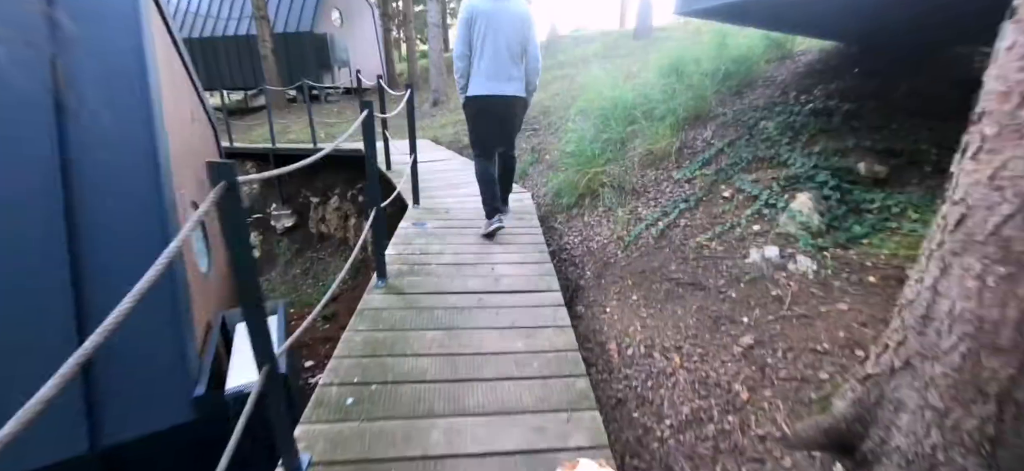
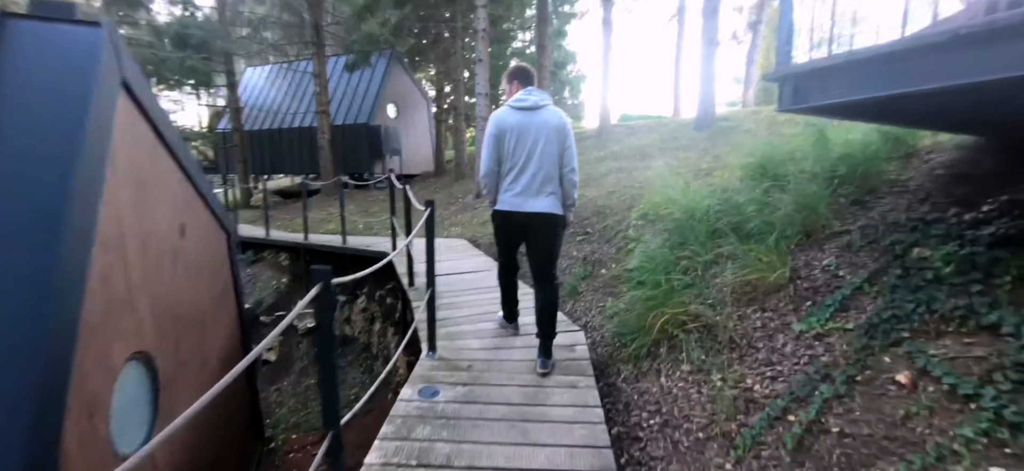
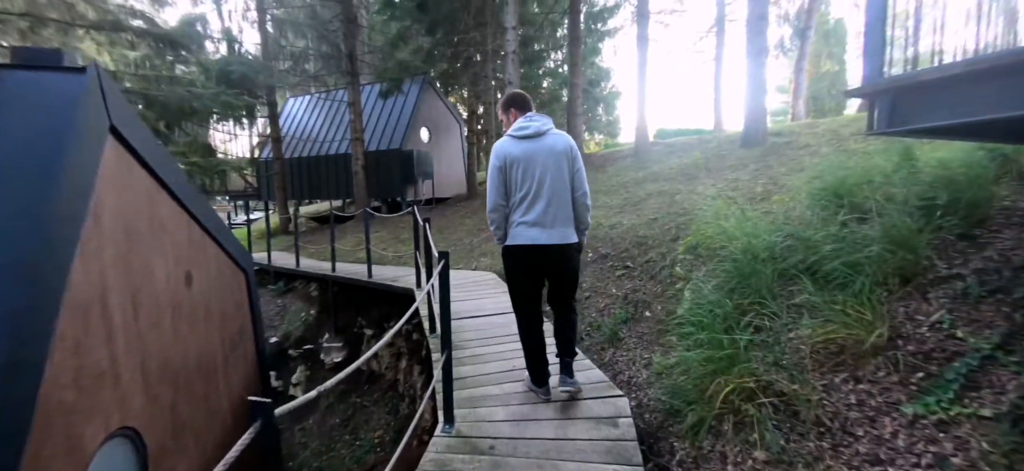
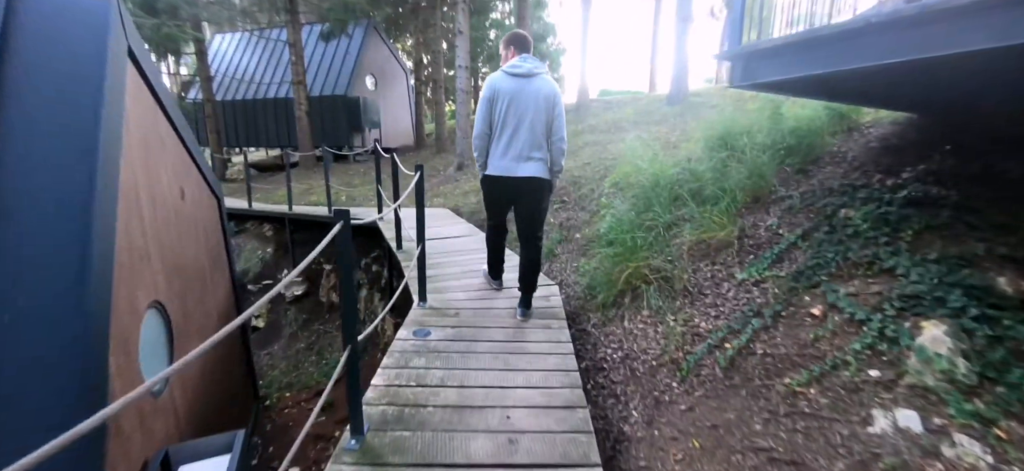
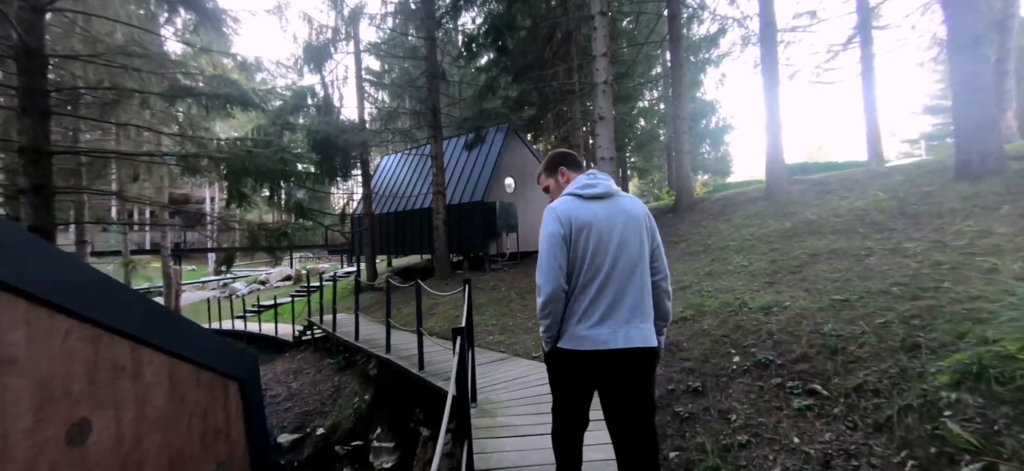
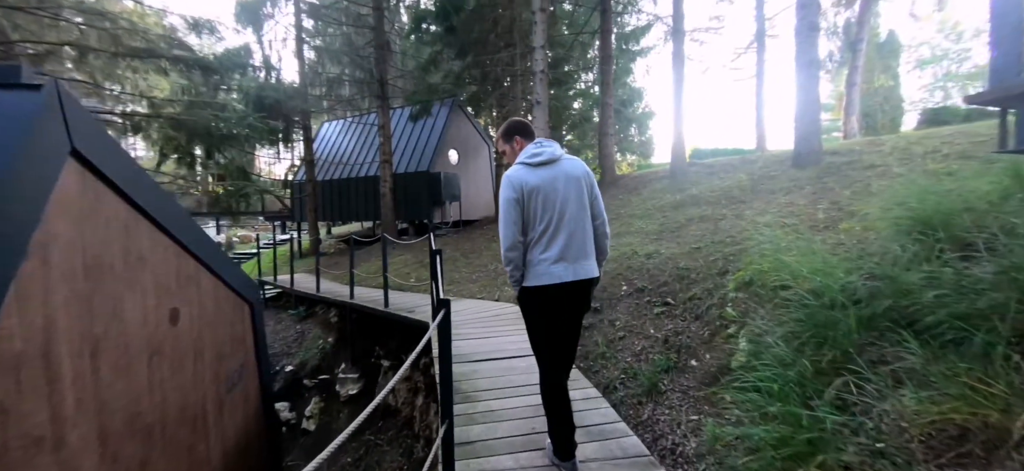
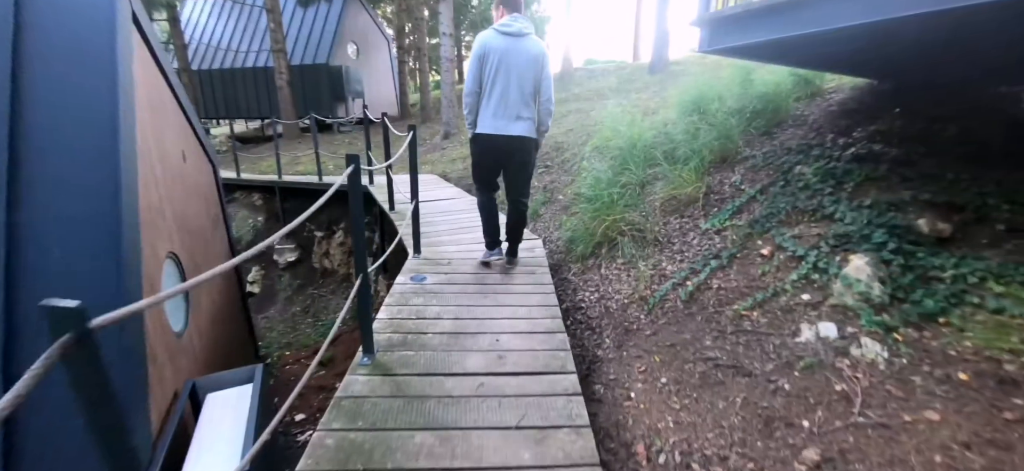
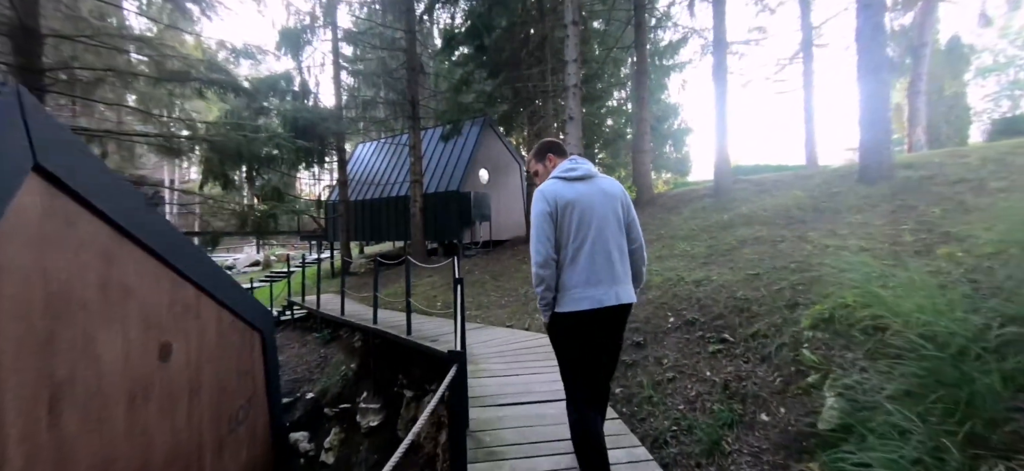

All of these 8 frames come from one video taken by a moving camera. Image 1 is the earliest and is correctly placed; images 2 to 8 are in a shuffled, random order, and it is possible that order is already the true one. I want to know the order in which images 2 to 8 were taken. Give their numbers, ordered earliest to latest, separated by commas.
7, 4, 2, 3, 6, 8, 5
